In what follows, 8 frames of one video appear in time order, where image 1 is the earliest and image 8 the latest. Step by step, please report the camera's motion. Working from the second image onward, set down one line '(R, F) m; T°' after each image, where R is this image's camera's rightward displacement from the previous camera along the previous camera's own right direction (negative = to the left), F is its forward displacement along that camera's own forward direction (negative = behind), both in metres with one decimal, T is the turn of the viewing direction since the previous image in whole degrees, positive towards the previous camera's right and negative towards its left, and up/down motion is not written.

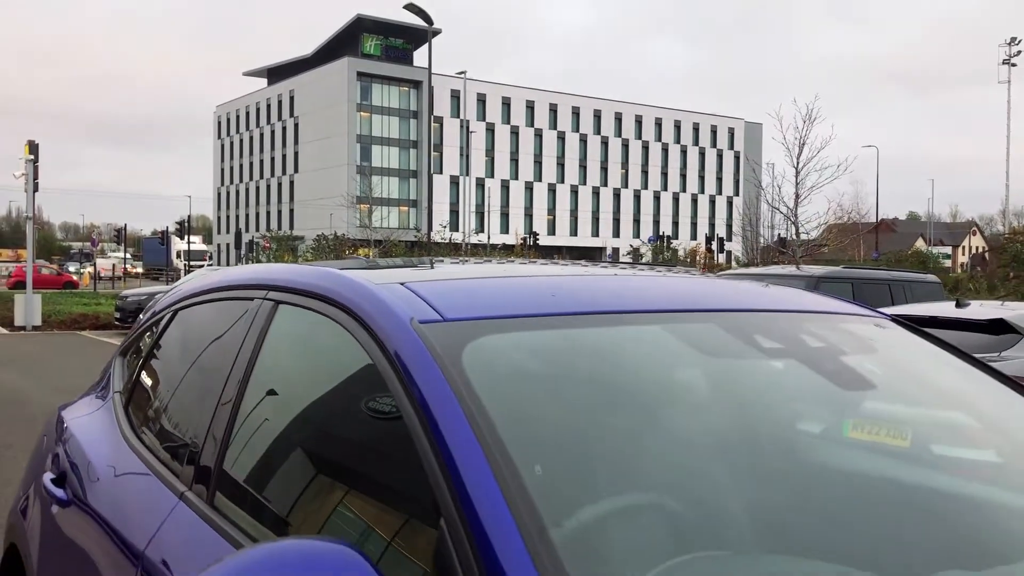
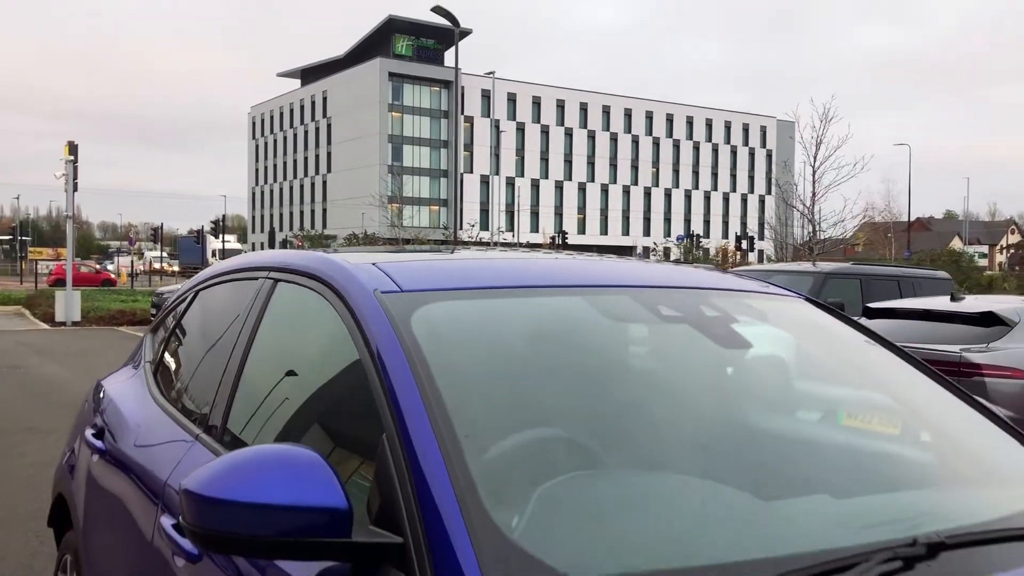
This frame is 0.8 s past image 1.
(+0.2, -0.4) m; -2°
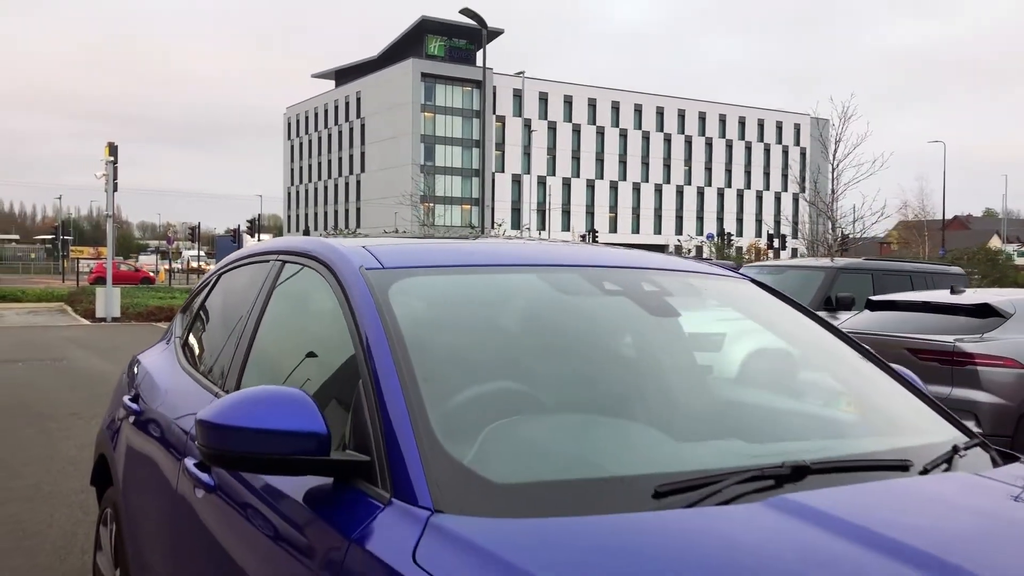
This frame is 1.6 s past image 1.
(+0.2, -0.3) m; -2°
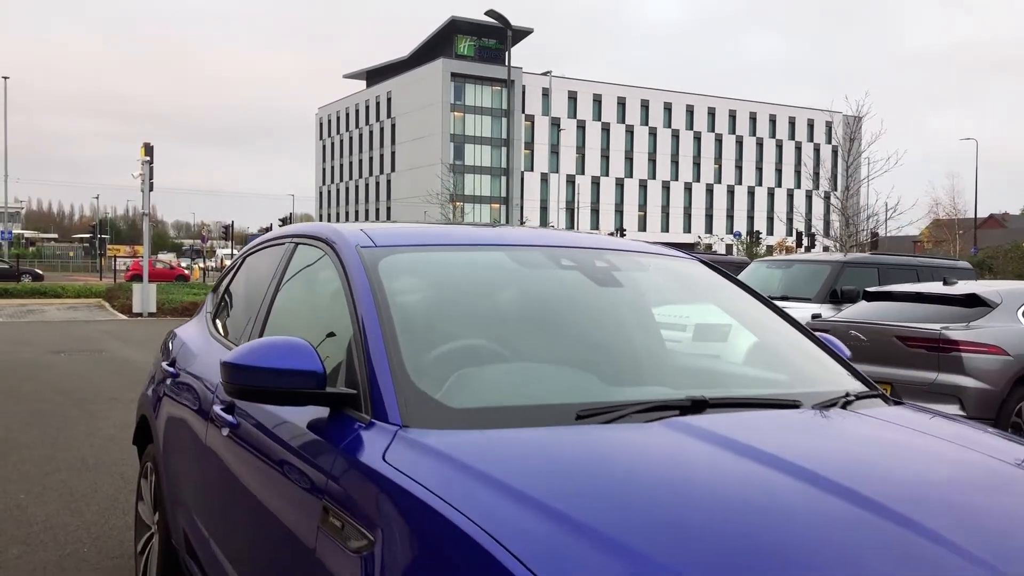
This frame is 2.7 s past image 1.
(+0.2, -0.4) m; -2°
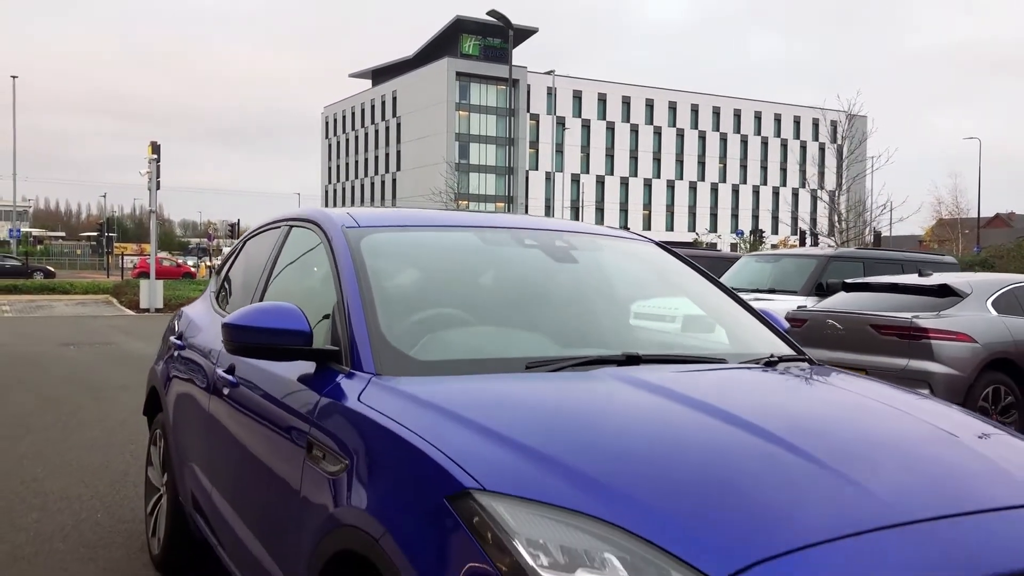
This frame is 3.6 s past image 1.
(+0.1, -0.3) m; 0°
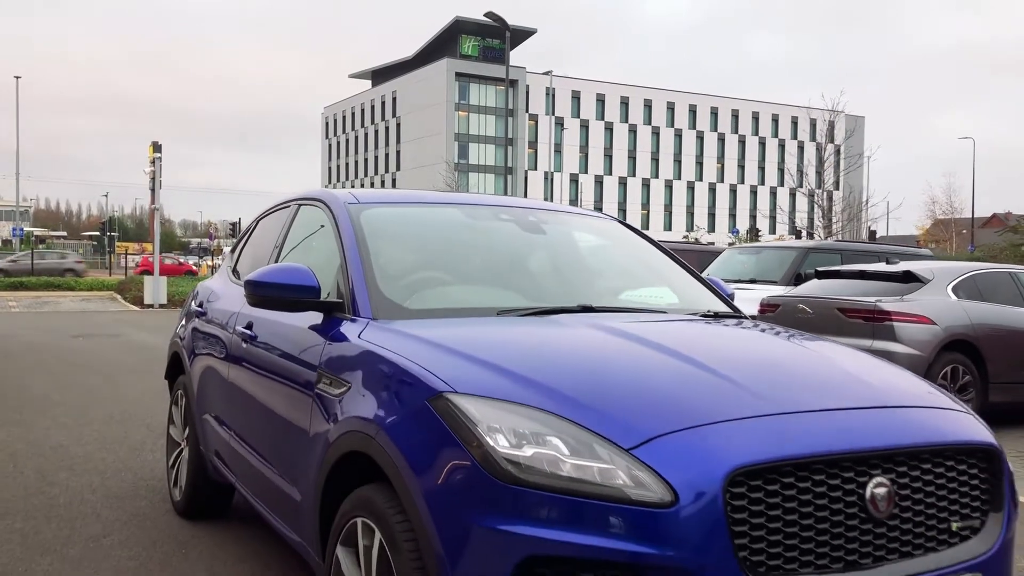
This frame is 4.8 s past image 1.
(+0.1, -0.5) m; 0°
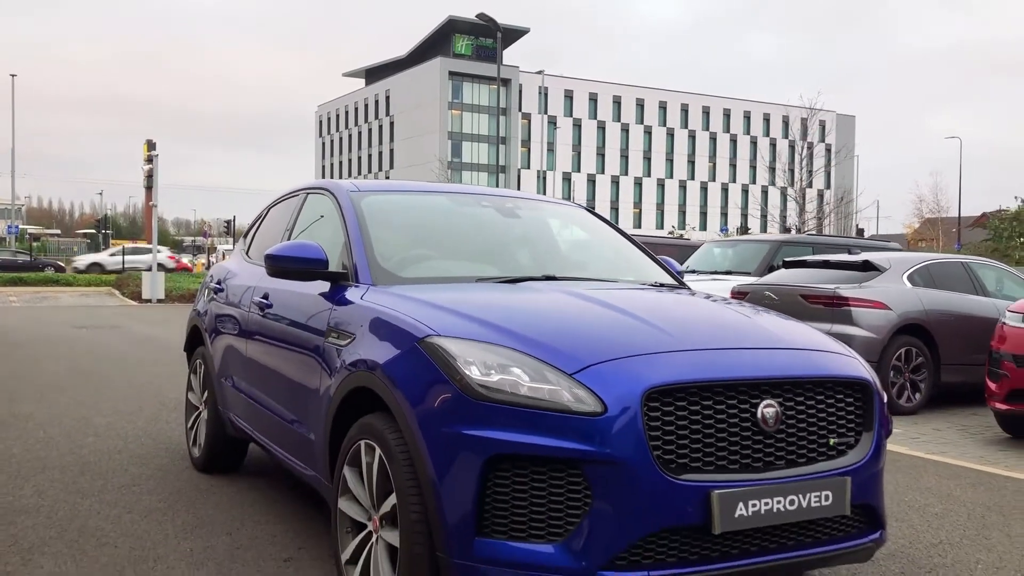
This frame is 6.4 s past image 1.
(+0.1, -0.6) m; 0°
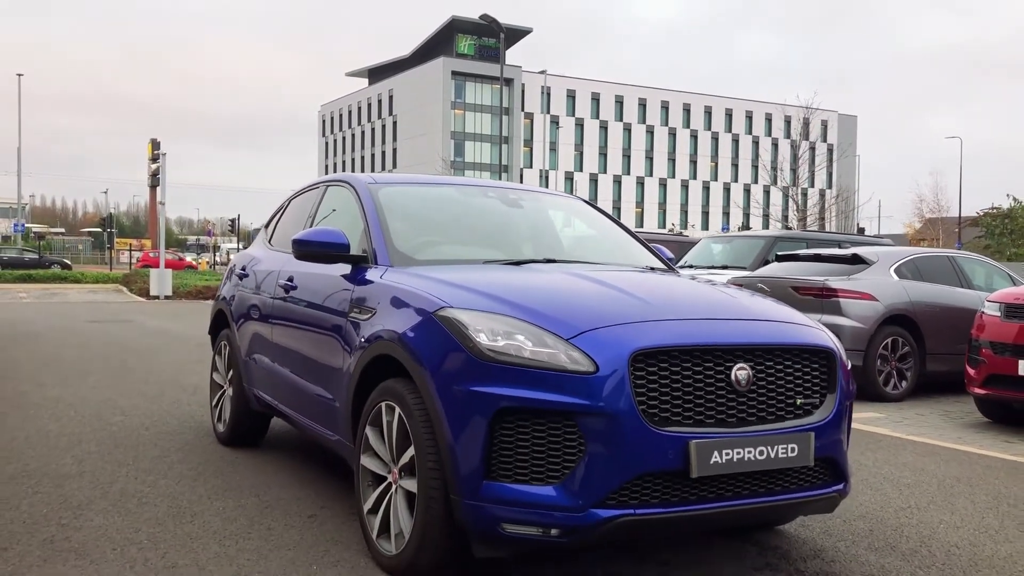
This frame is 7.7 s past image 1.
(0.0, -0.4) m; 0°
